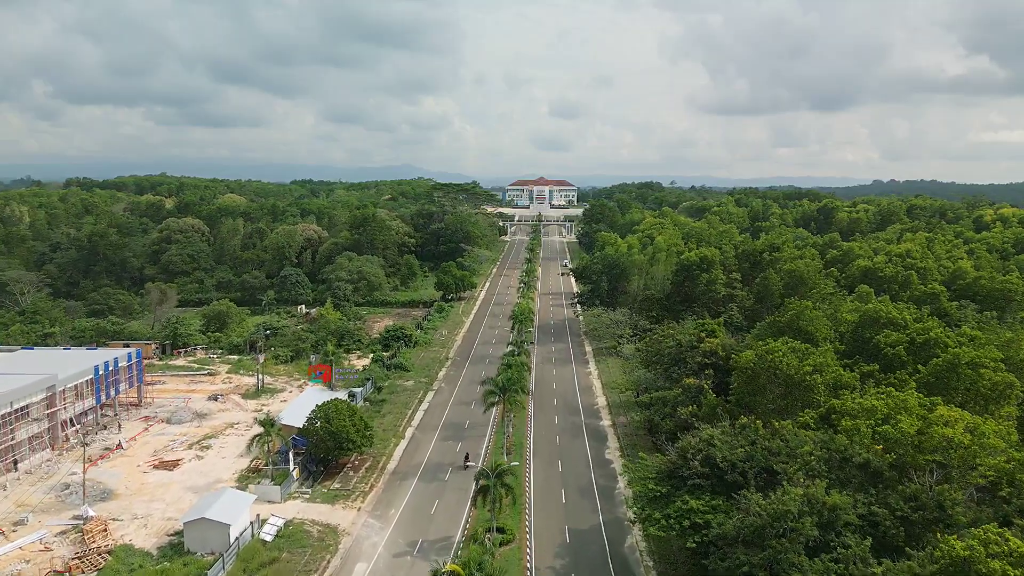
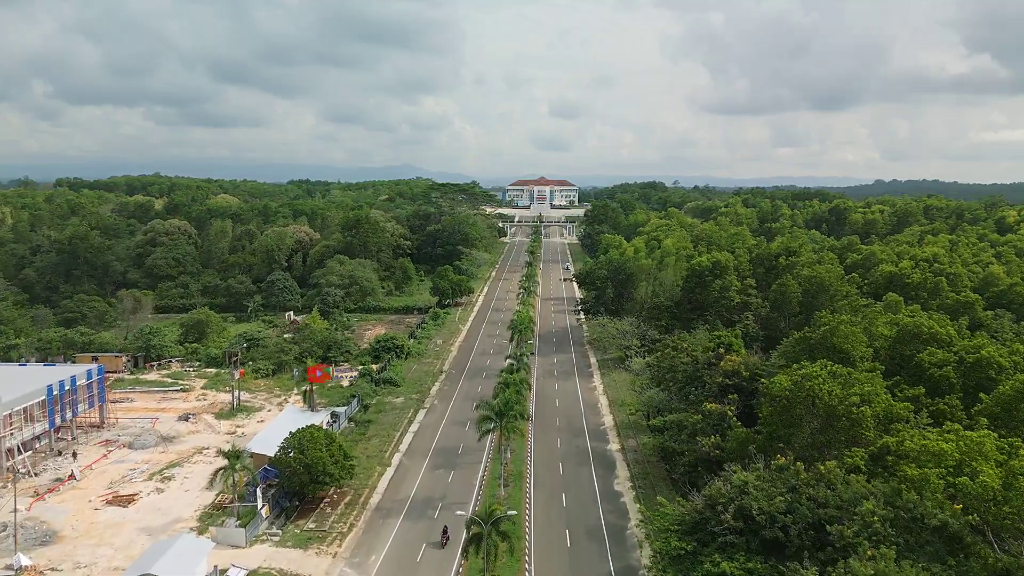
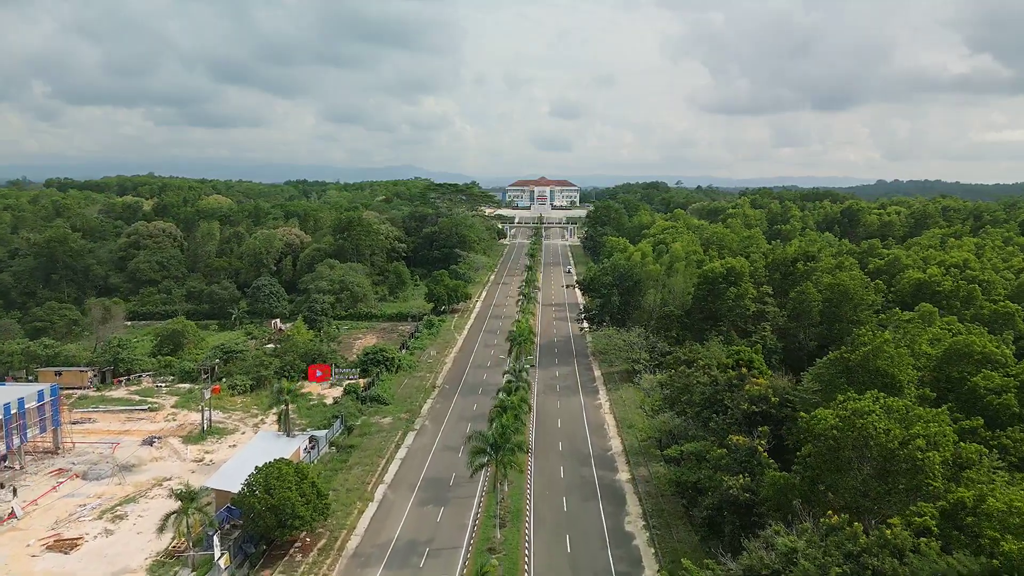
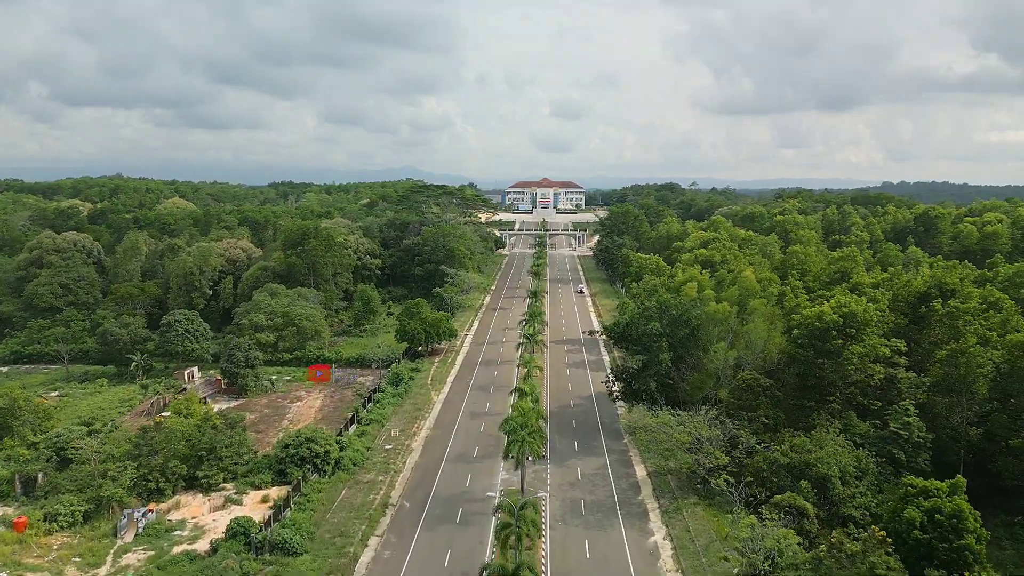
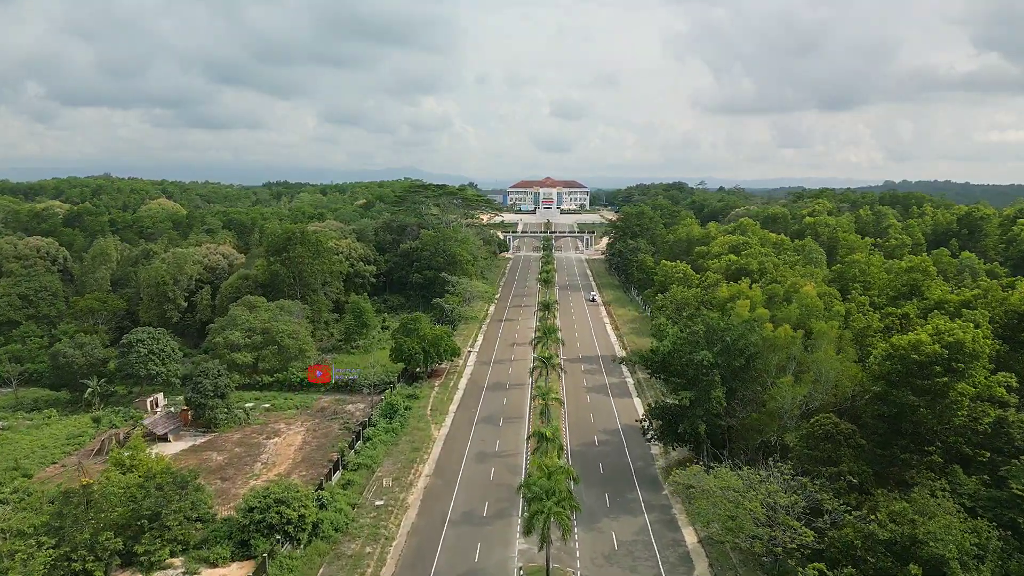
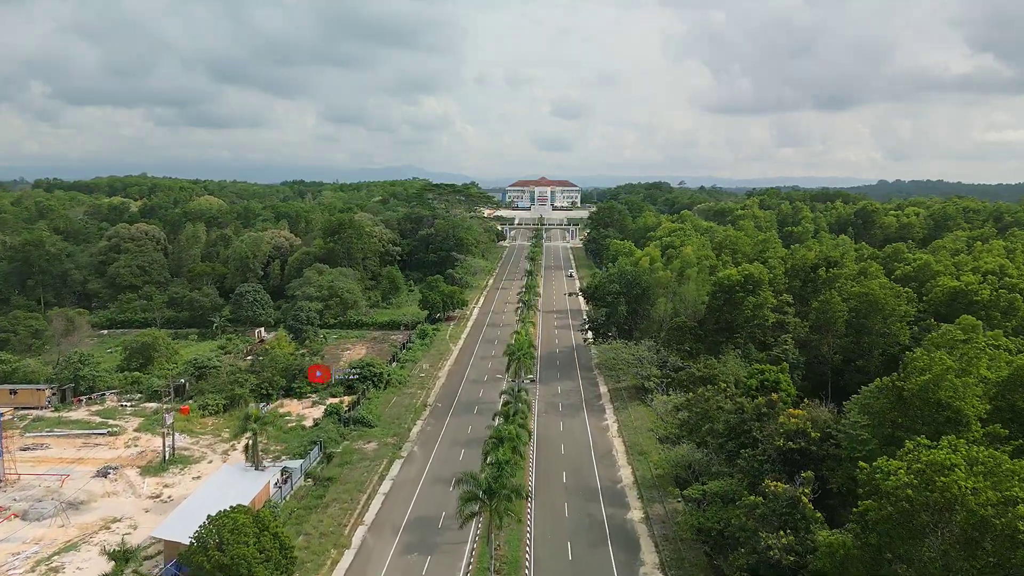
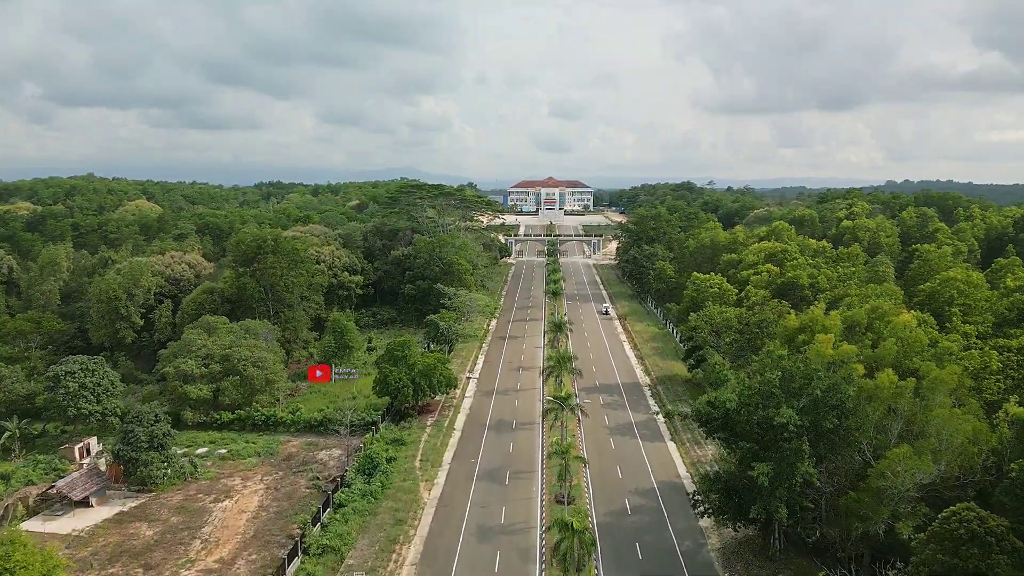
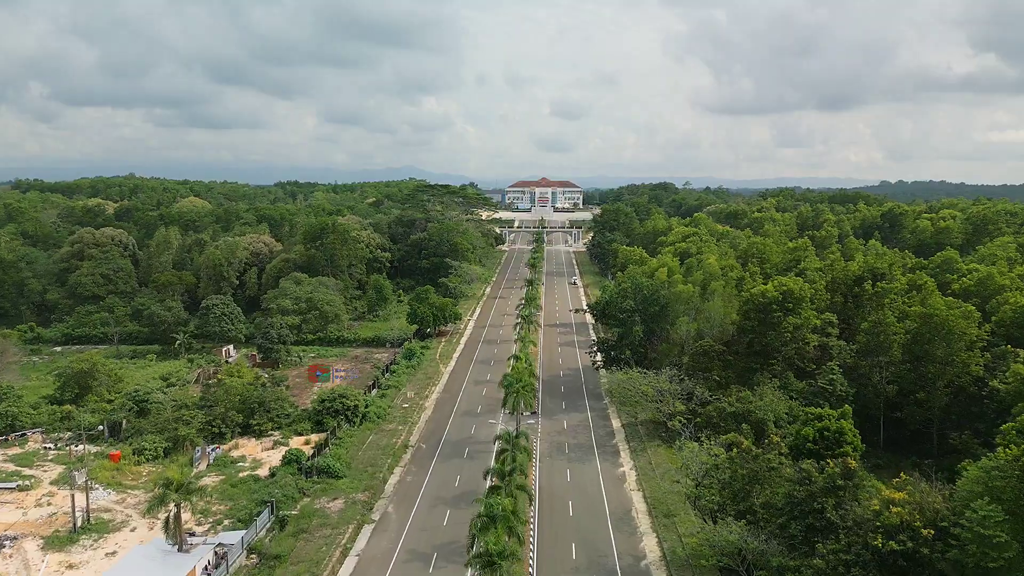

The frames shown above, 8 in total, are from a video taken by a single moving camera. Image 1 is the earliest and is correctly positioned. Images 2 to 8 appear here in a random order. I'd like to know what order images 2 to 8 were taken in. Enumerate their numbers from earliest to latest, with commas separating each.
2, 3, 6, 8, 4, 5, 7
